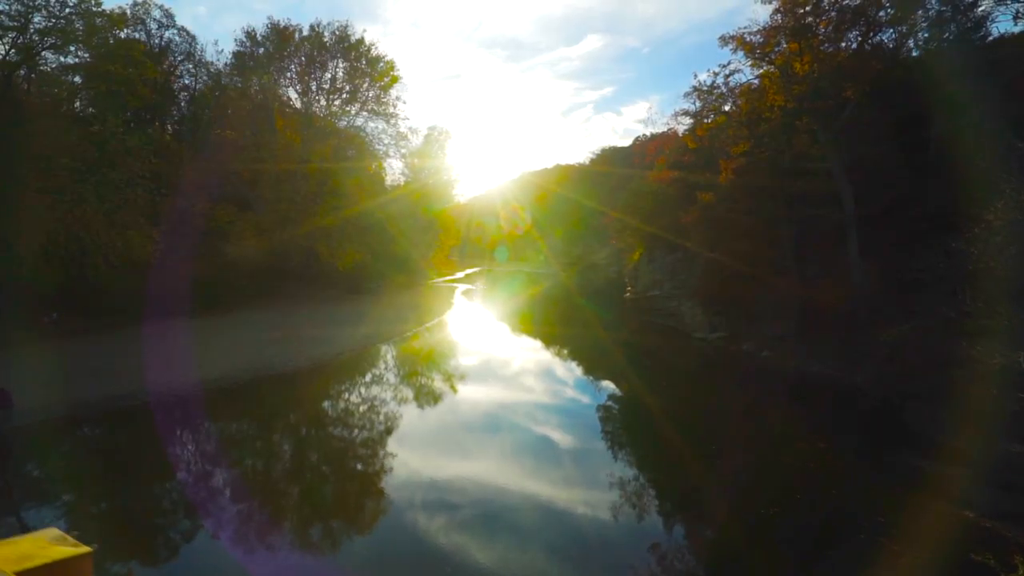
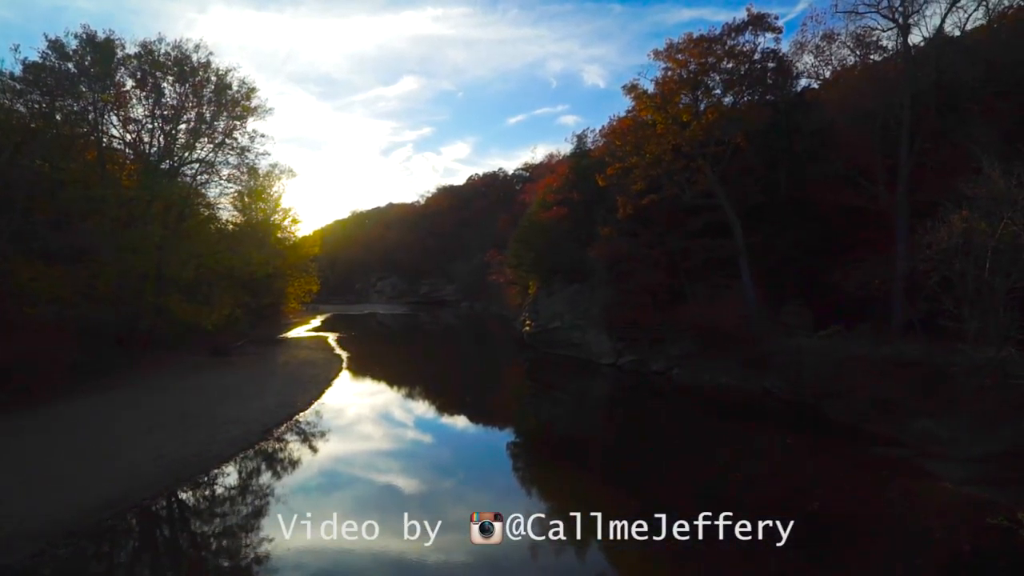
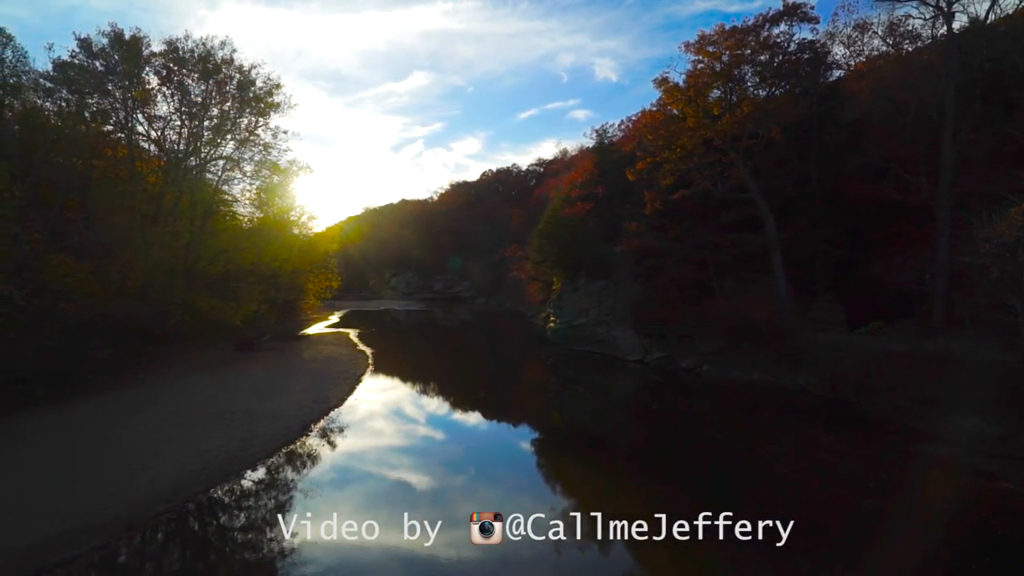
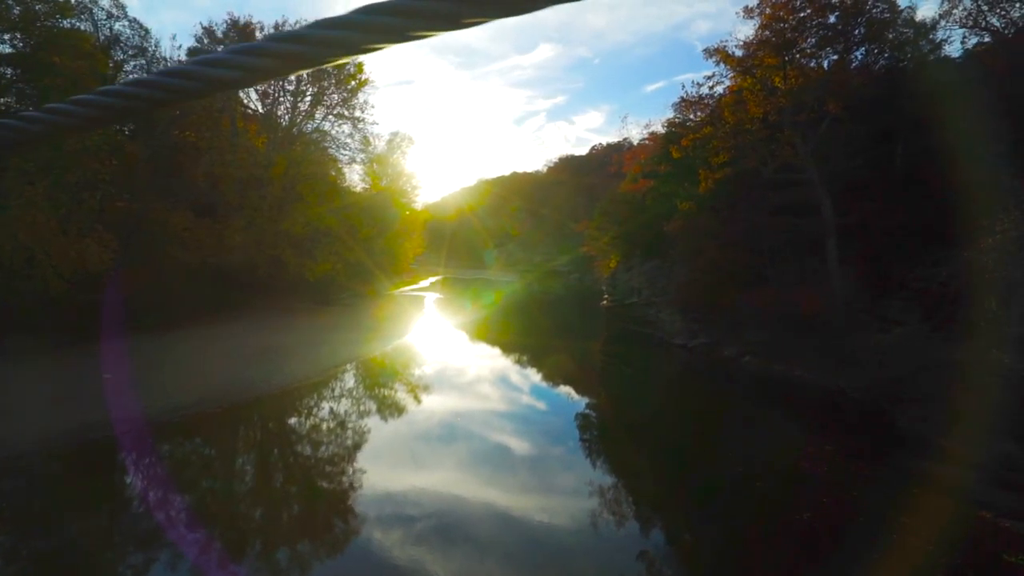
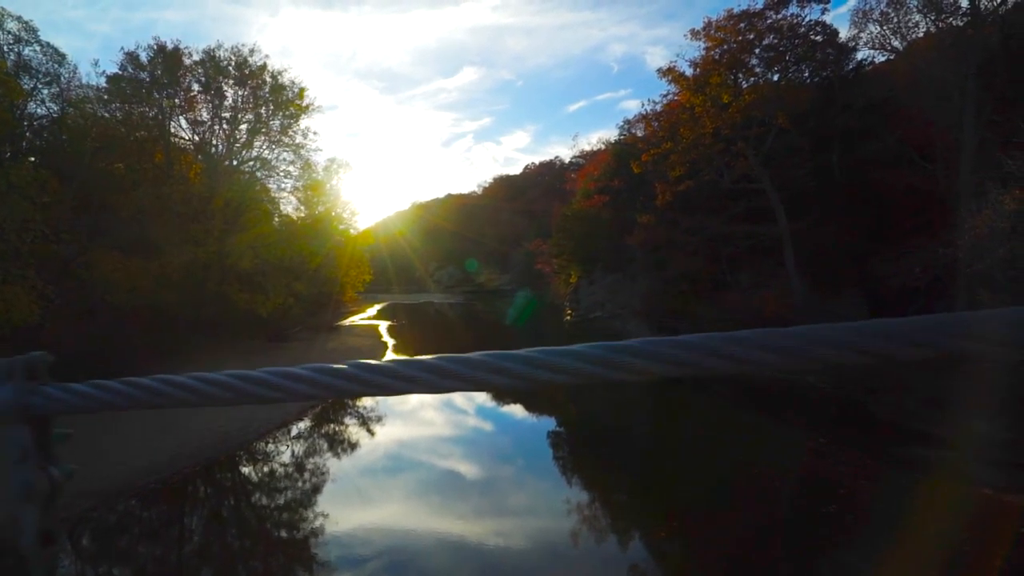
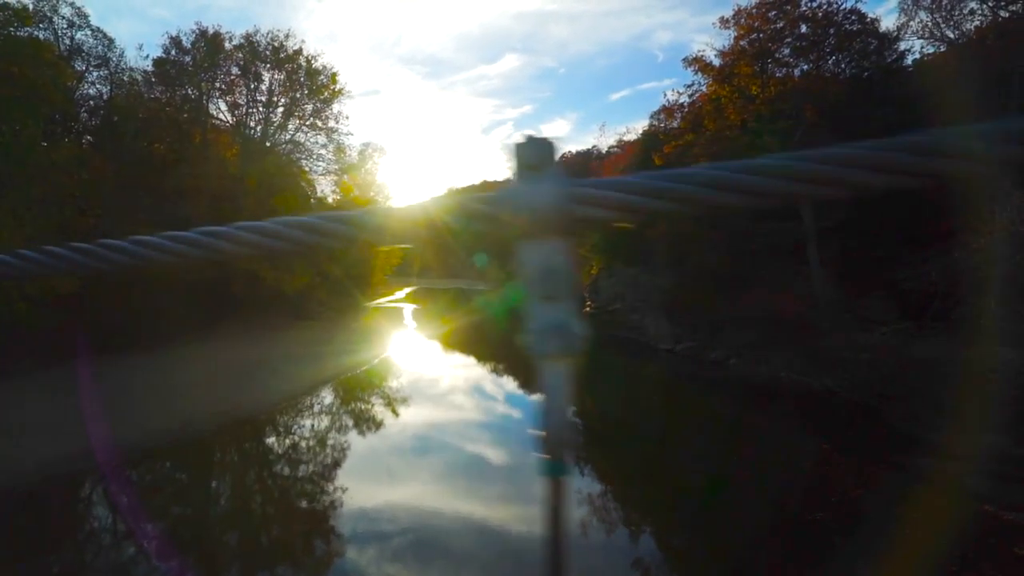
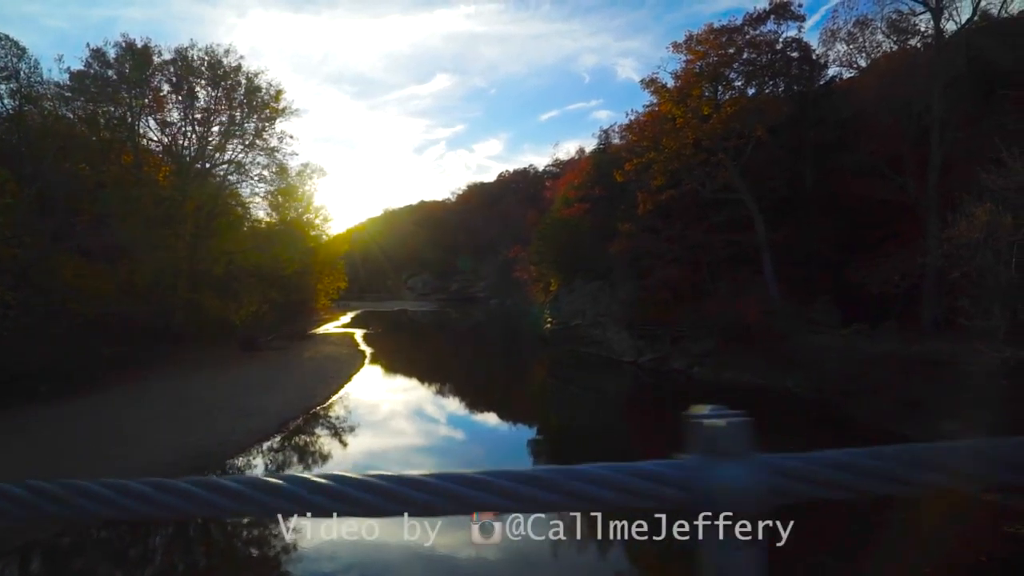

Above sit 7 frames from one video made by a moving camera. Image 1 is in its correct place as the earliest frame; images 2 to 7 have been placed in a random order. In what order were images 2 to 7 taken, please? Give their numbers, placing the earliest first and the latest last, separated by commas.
4, 6, 5, 7, 2, 3
